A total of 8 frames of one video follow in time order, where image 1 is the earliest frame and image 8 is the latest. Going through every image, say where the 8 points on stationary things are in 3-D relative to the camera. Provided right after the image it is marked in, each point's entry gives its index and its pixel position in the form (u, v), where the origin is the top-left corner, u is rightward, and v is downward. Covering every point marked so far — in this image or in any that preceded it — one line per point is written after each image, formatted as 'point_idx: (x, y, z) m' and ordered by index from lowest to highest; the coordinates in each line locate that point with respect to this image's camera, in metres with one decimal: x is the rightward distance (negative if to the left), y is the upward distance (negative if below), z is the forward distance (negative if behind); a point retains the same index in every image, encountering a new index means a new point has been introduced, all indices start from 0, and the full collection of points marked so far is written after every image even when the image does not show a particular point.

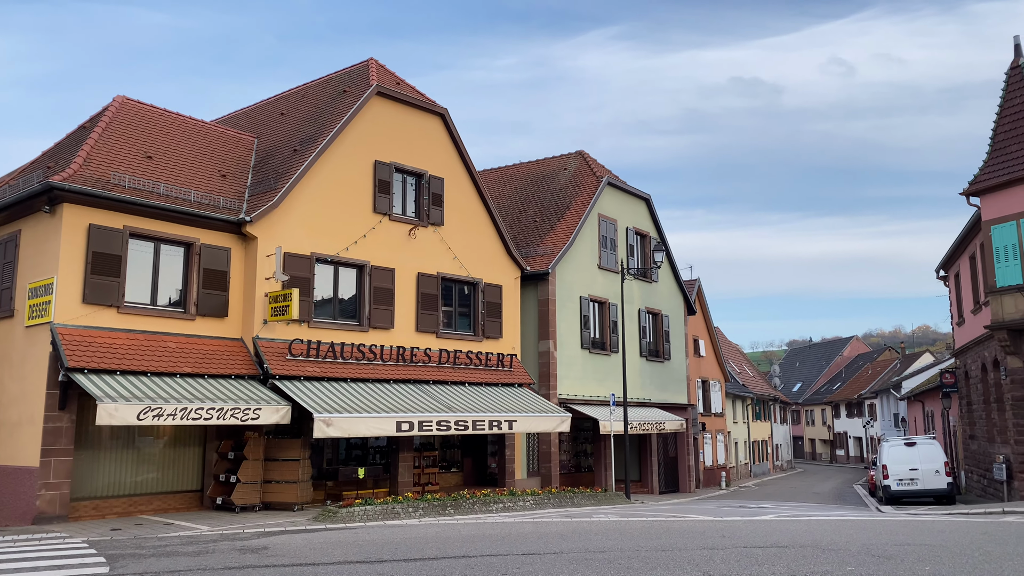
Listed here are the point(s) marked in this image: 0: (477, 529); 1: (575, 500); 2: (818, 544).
0: (-0.5, -3.7, +12.7) m
1: (+1.4, -4.7, +18.5) m
2: (+3.8, -3.2, +10.5) m
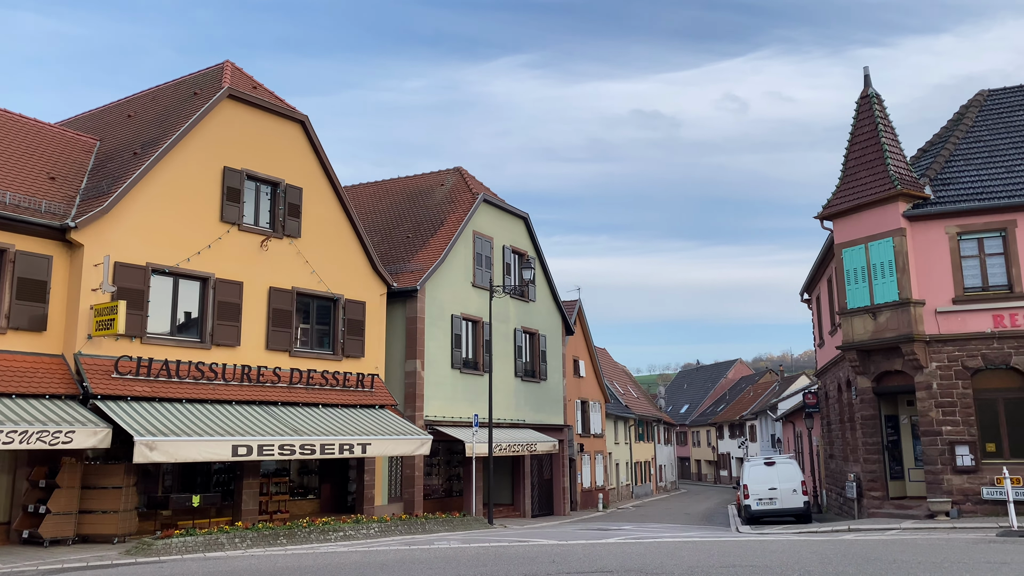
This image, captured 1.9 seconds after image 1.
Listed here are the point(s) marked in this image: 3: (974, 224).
0: (-3.0, -3.8, +11.7) m
1: (-1.8, -5.1, +17.7) m
2: (+1.6, -3.4, +10.0) m
3: (+10.7, +1.5, +19.2) m
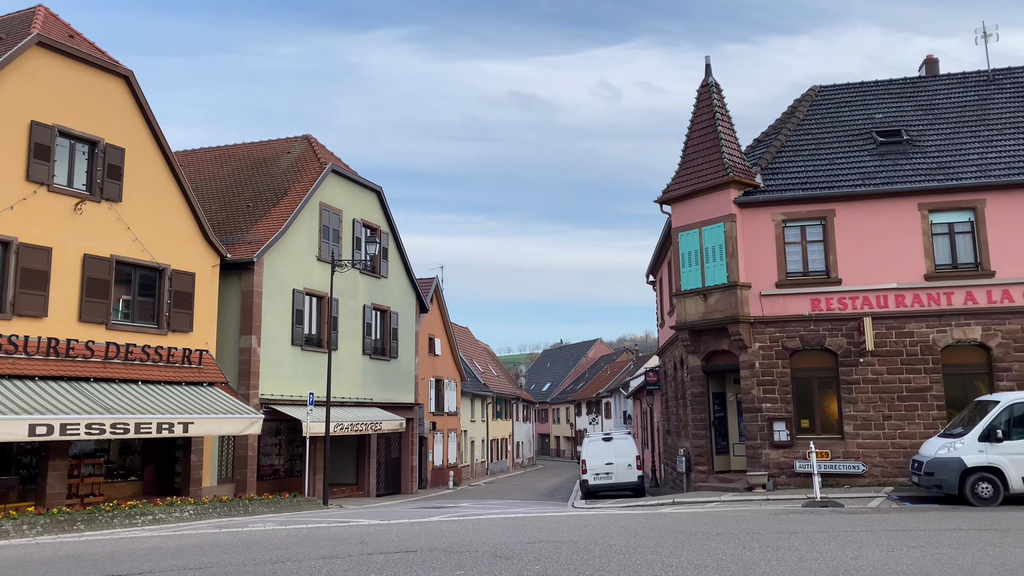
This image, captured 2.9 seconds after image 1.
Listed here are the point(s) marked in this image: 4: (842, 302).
0: (-5.5, -3.4, +10.8) m
1: (-5.3, -4.5, +16.9) m
2: (-0.8, -3.1, +9.9) m
3: (+7.0, +1.8, +20.3) m
4: (+7.8, -0.3, +19.7) m
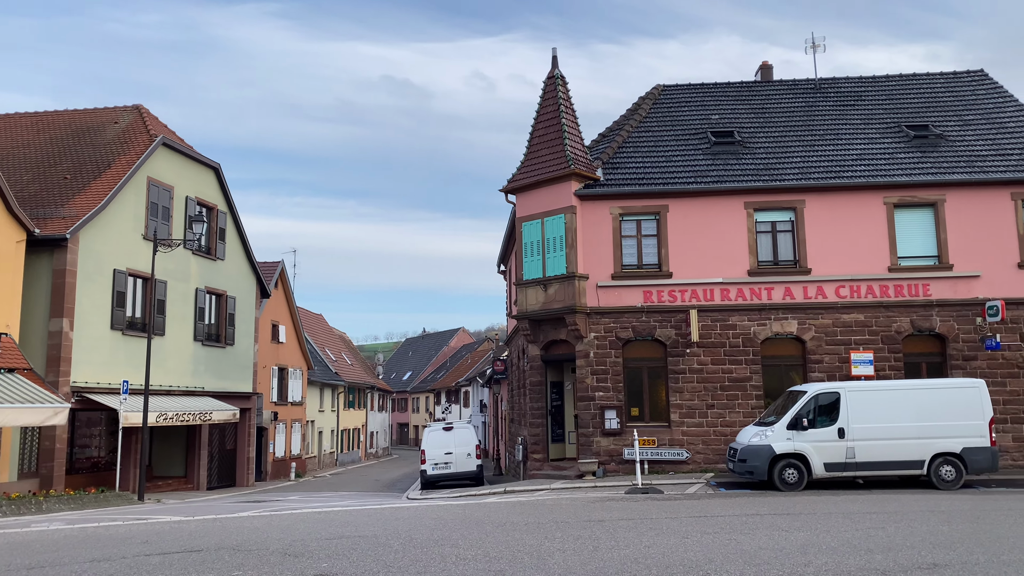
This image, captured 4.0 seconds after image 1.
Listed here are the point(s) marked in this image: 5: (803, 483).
0: (-7.9, -3.1, +9.5) m
1: (-8.7, -4.1, +15.6) m
2: (-3.1, -2.9, +9.3) m
3: (+3.1, +2.0, +20.7) m
4: (+3.9, -0.2, +20.3) m
5: (+5.5, -3.7, +15.8) m
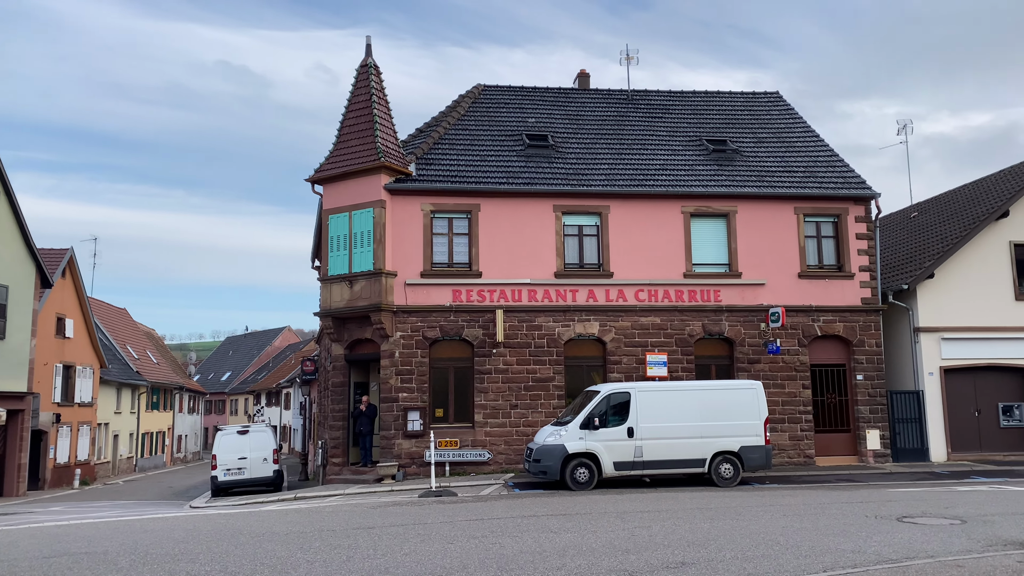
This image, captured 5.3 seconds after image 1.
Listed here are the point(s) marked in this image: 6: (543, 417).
0: (-10.4, -2.7, +7.2) m
1: (-12.4, -3.7, +13.0) m
2: (-5.6, -2.7, +8.0) m
3: (-1.6, +2.1, +20.4) m
4: (-0.8, -0.2, +20.1) m
5: (+1.6, -3.7, +16.0) m
6: (+0.7, -3.1, +19.8) m
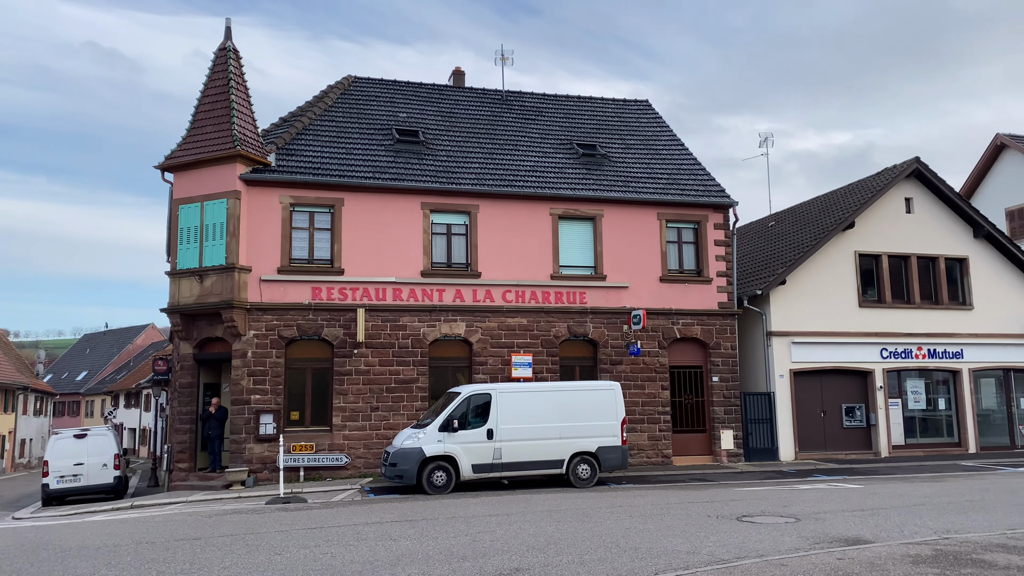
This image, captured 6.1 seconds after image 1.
0: (-11.8, -2.5, +5.3) m
1: (-14.5, -3.4, +10.8) m
2: (-7.1, -2.5, +6.7) m
3: (-4.8, +2.1, +19.6) m
4: (-4.0, -0.1, +19.4) m
5: (-1.2, -3.7, +15.7) m
6: (-2.5, -3.1, +19.3) m
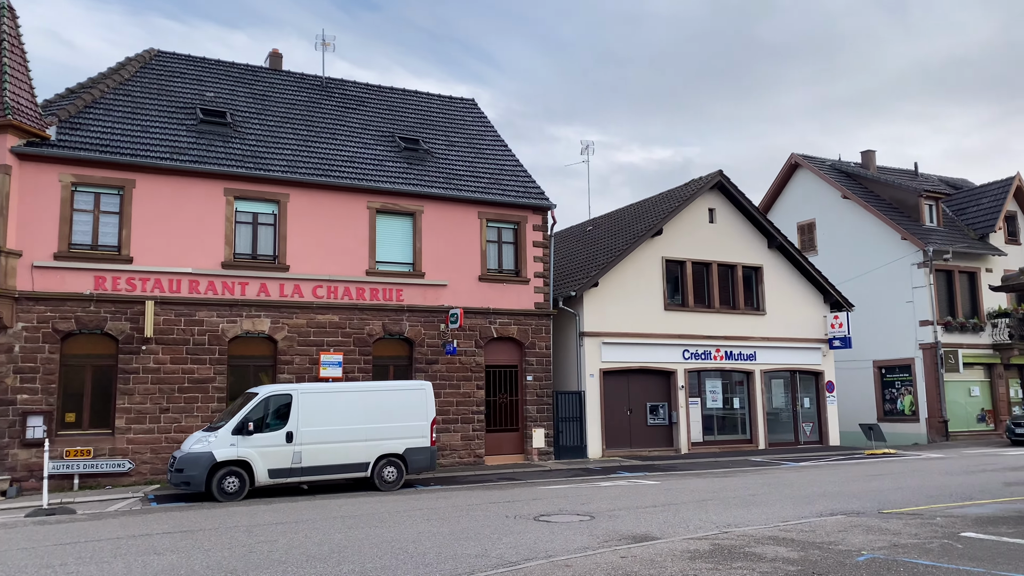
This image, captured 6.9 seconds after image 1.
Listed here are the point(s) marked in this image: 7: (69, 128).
0: (-13.0, -2.1, +2.4) m
1: (-16.9, -3.0, +7.2) m
2: (-8.7, -2.3, +4.7) m
3: (-9.0, +2.4, +17.8) m
4: (-8.1, +0.1, +17.8) m
5: (-4.7, -3.6, +14.7) m
6: (-6.7, -2.9, +18.0) m
7: (-9.7, +3.5, +18.2) m
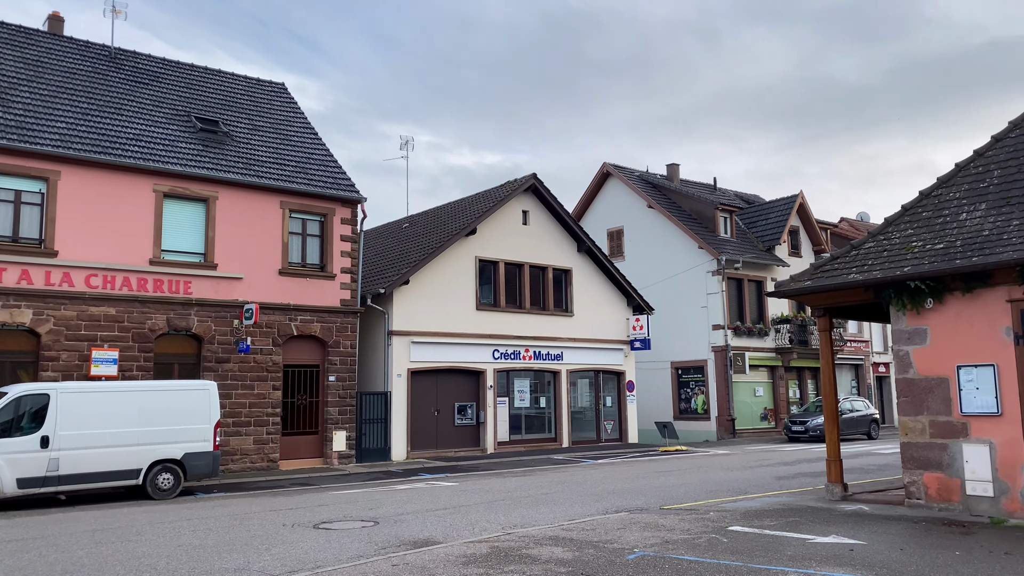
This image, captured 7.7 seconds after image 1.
0: (-13.7, -1.7, -0.8) m
1: (-18.5, -2.5, +3.1) m
2: (-10.0, -2.0, +2.3) m
3: (-12.8, +2.7, +15.1) m
4: (-12.0, +0.4, +15.3) m
5: (-8.1, -3.3, +12.9) m
6: (-10.8, -2.6, +15.7) m
7: (-13.5, +3.9, +15.4) m
